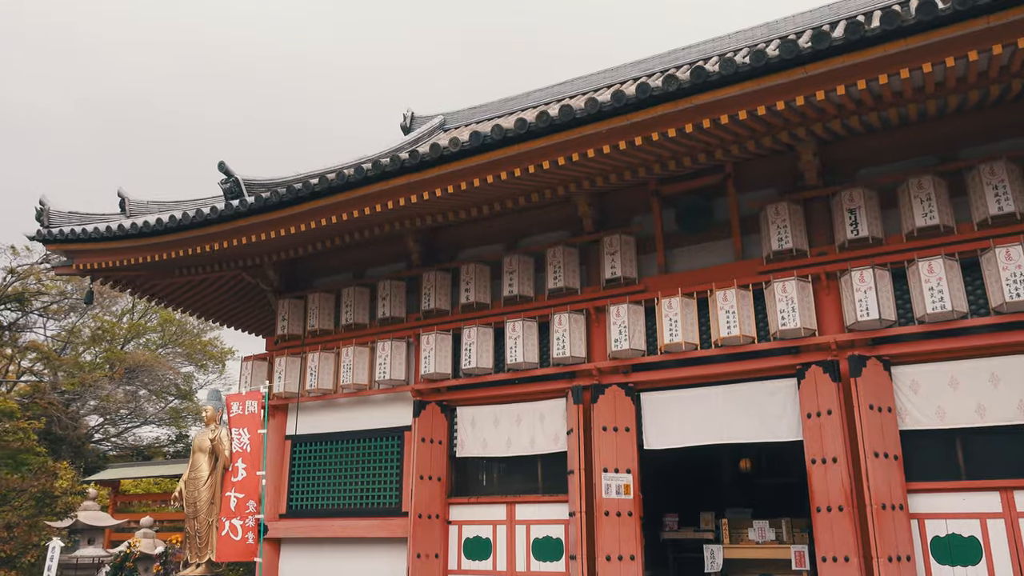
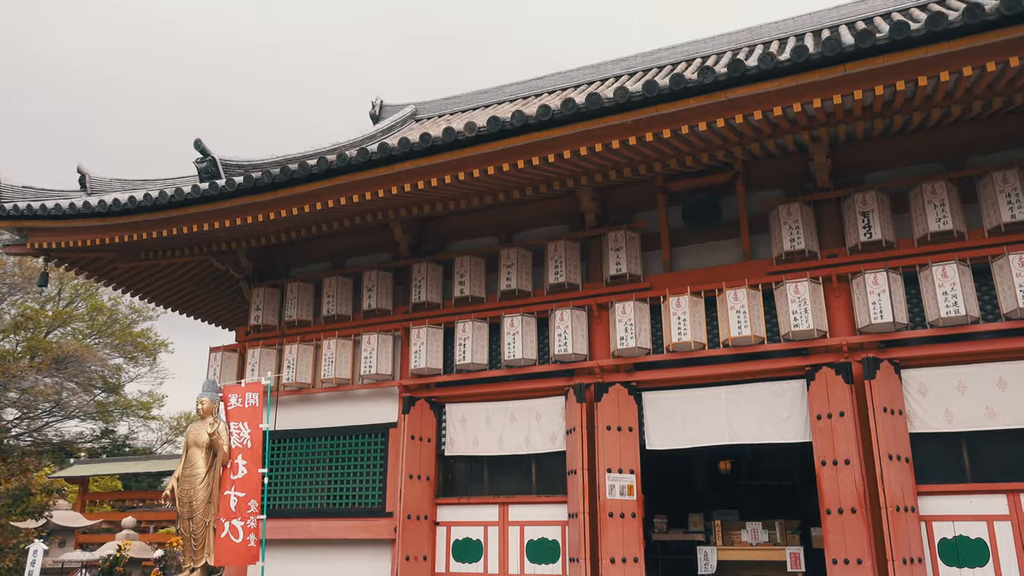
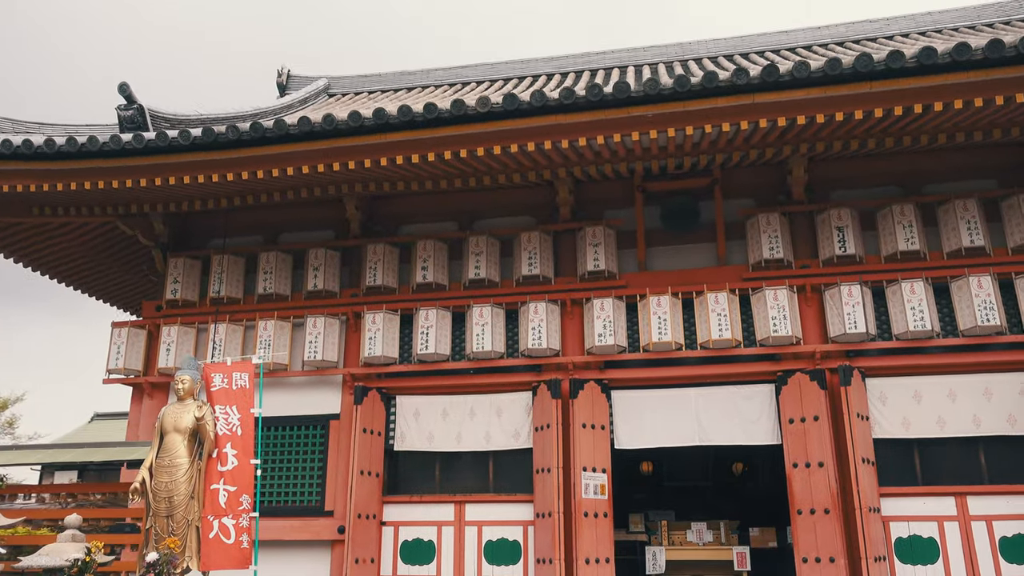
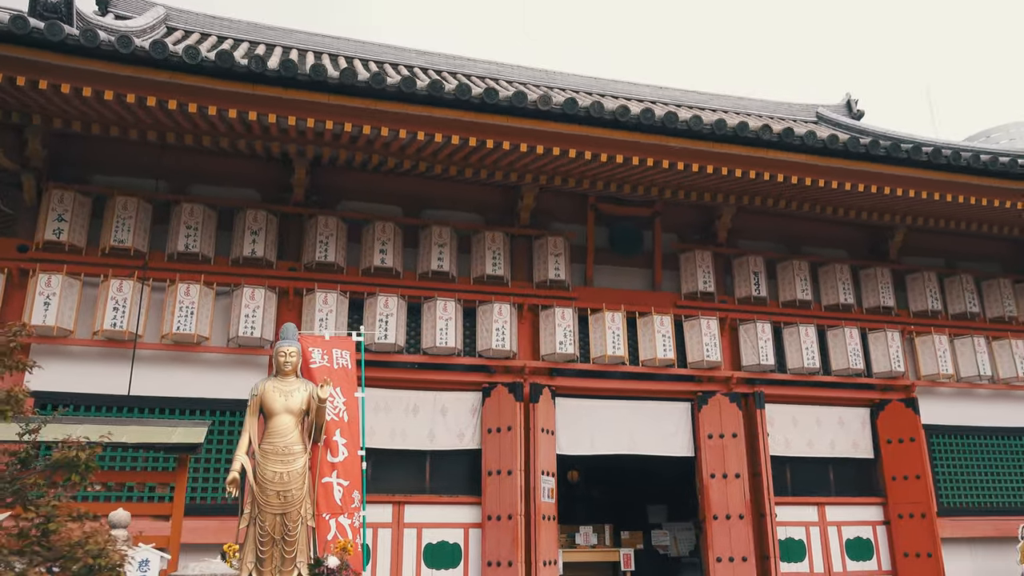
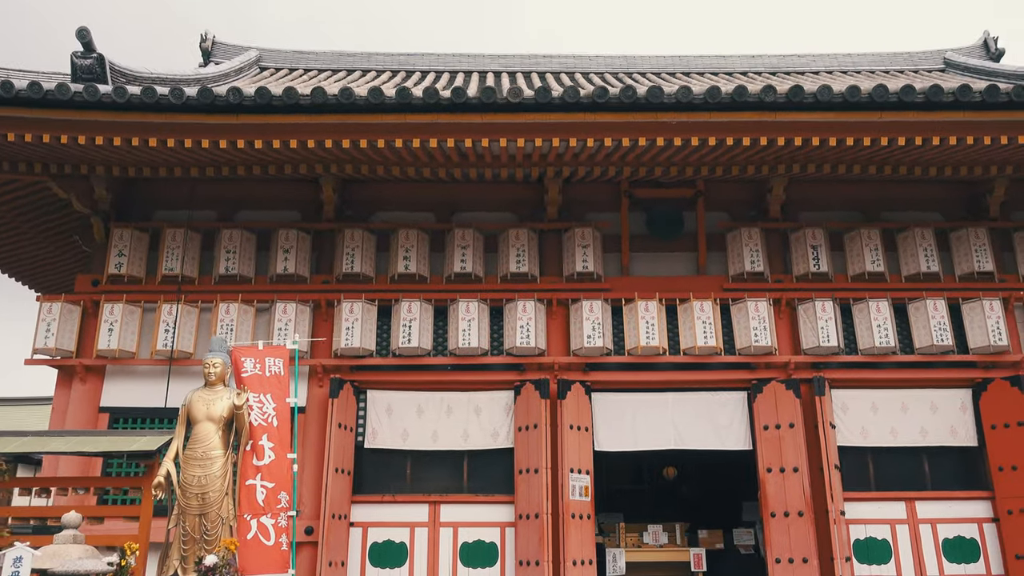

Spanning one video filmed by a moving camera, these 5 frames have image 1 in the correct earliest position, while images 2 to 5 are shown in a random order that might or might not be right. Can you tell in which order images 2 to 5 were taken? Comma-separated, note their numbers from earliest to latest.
2, 3, 5, 4
